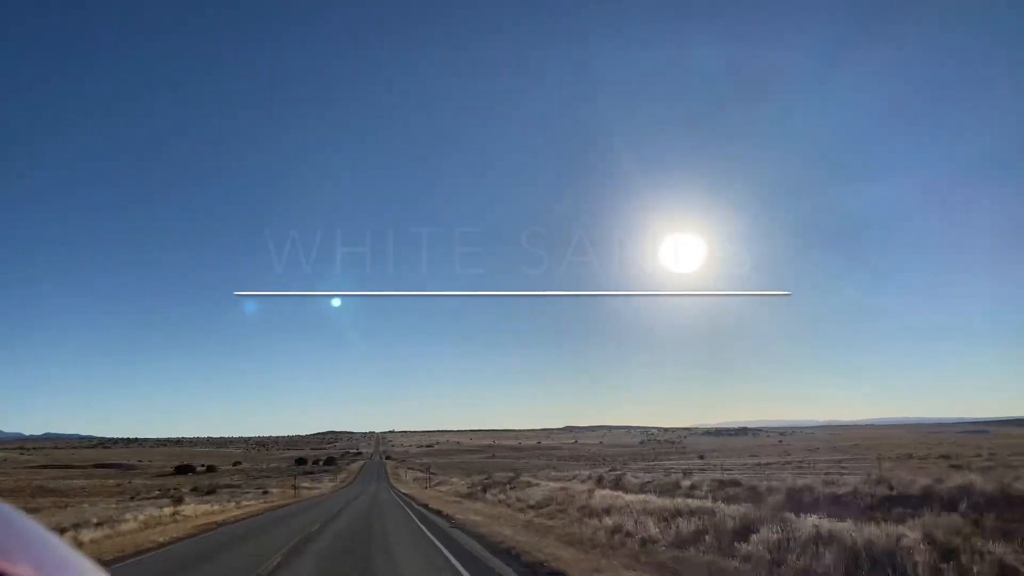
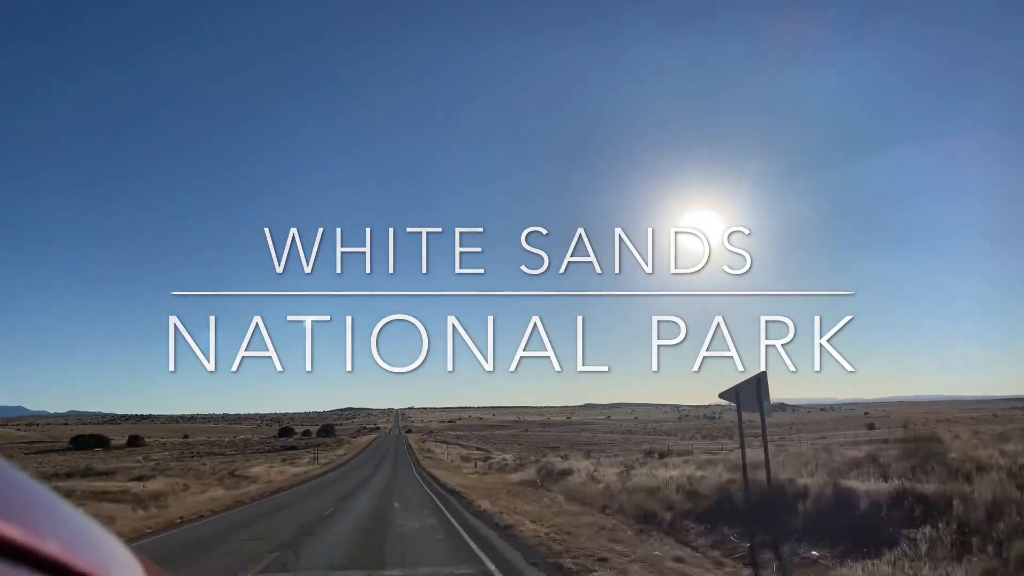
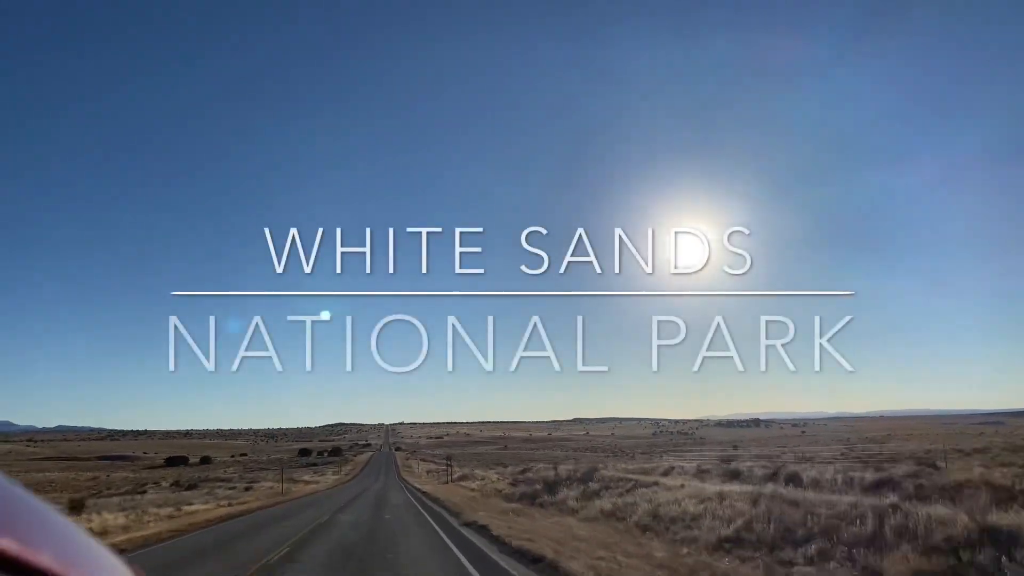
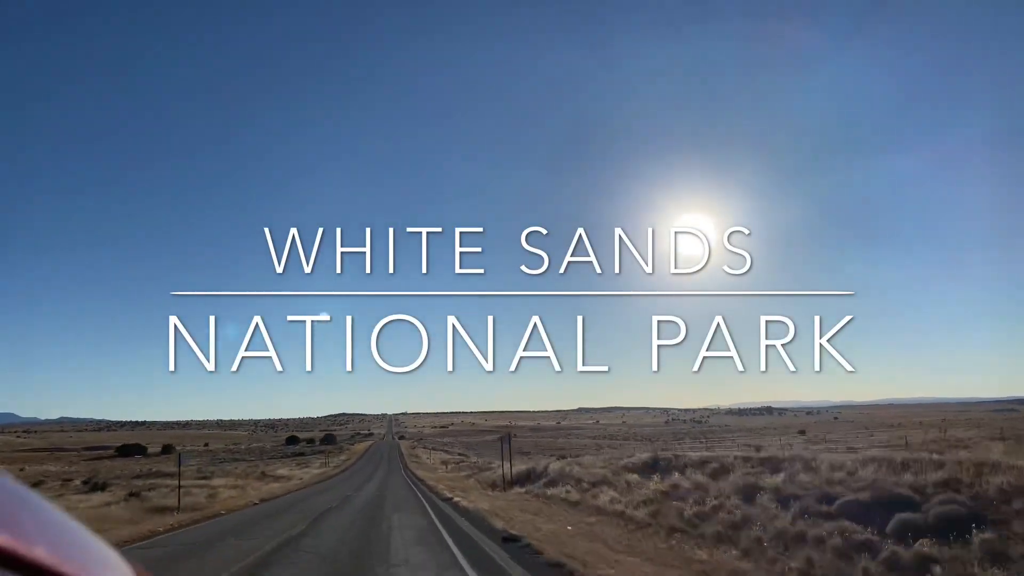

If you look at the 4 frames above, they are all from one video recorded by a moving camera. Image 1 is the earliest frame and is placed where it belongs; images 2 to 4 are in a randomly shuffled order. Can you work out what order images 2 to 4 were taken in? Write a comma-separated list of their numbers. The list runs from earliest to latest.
3, 4, 2
